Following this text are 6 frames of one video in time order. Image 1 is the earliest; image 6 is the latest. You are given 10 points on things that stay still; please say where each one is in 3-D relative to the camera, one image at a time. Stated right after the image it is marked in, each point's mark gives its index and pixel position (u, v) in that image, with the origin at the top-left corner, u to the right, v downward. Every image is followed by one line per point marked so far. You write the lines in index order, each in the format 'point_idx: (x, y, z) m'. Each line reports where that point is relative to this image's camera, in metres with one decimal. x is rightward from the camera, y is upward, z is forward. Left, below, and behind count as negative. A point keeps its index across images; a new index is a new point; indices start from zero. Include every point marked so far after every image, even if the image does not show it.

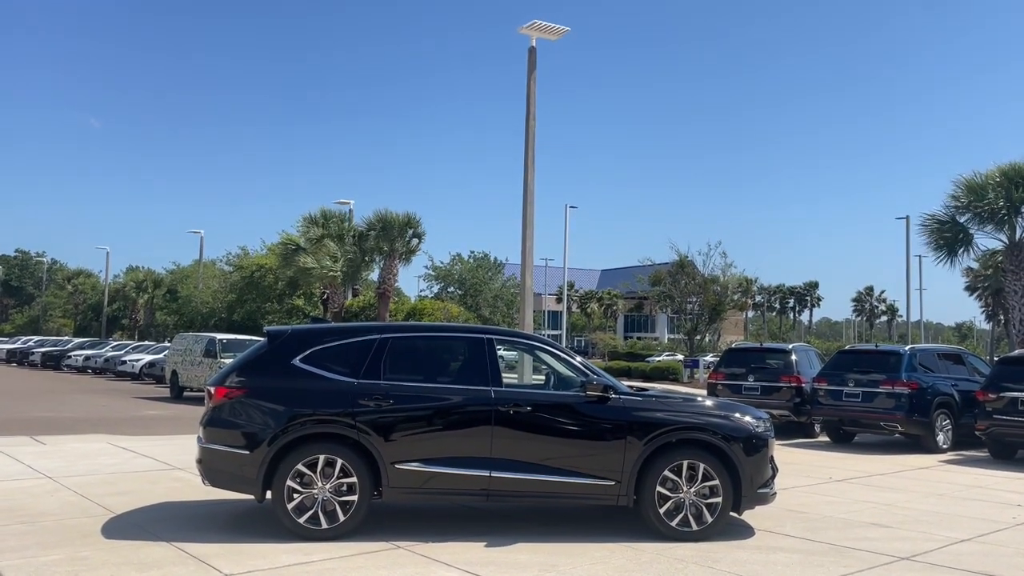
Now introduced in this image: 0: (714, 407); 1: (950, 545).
0: (+1.8, -1.0, +7.8) m
1: (+3.8, -2.2, +7.7) m
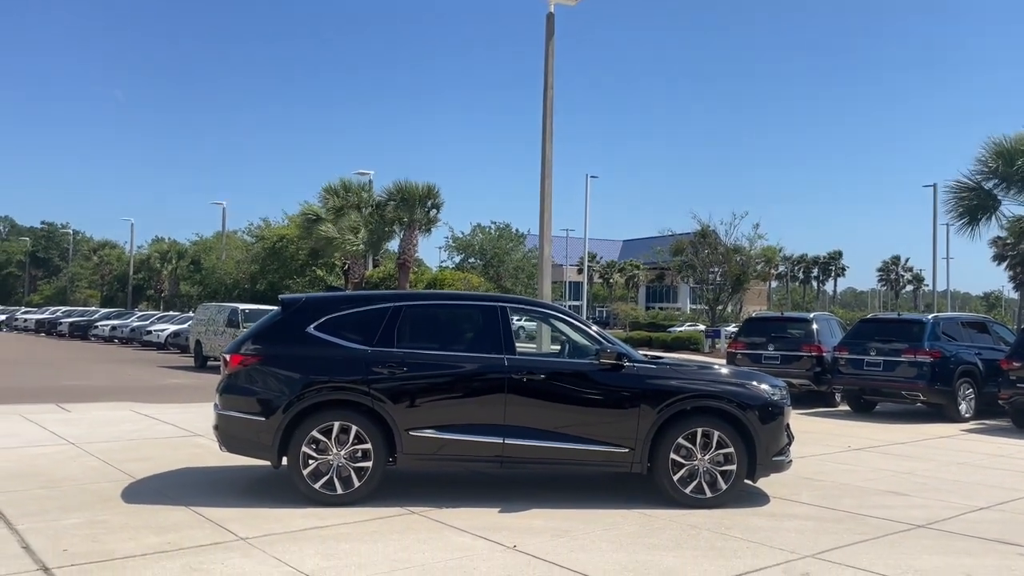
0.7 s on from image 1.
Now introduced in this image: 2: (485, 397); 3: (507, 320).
0: (+1.9, -0.8, +7.7) m
1: (+3.9, -1.9, +7.6) m
2: (-0.2, -0.9, +7.4) m
3: (-0.1, -0.3, +7.7) m
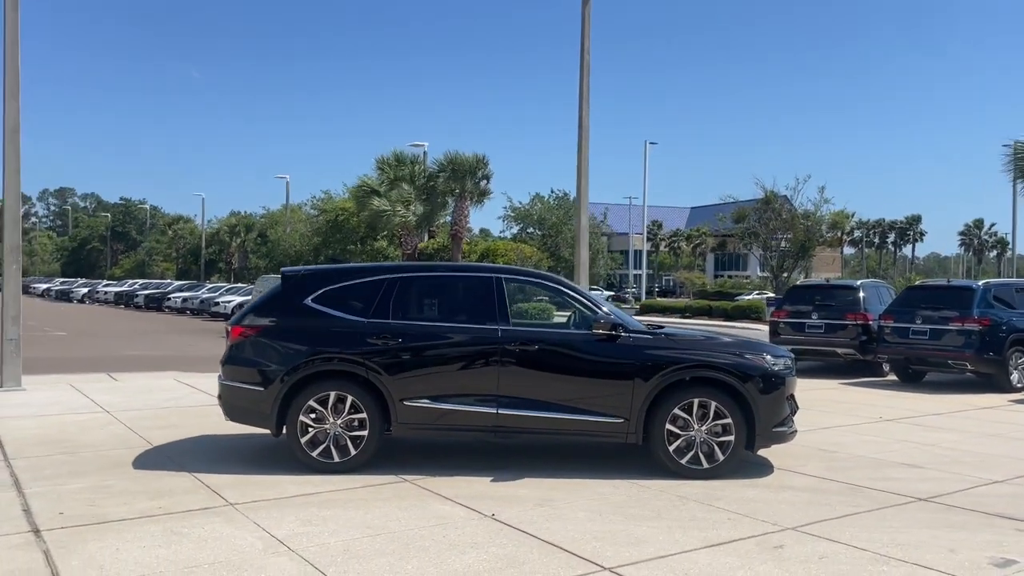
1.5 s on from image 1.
0: (+1.9, -0.5, +7.6) m
1: (+3.9, -1.7, +7.4) m
2: (-0.3, -0.7, +7.4) m
3: (-0.1, 0.0, +7.7) m
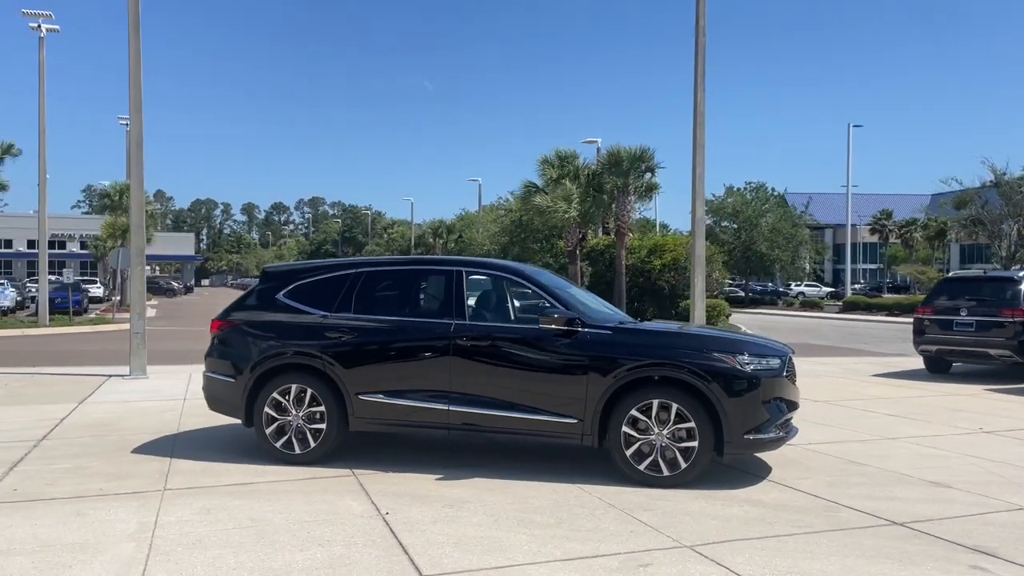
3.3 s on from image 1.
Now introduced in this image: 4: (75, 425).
0: (+1.5, -0.4, +6.9) m
1: (+3.4, -1.6, +6.2) m
2: (-0.7, -0.6, +7.3) m
3: (-0.4, 0.0, +7.5) m
4: (-4.6, -1.5, +9.4) m
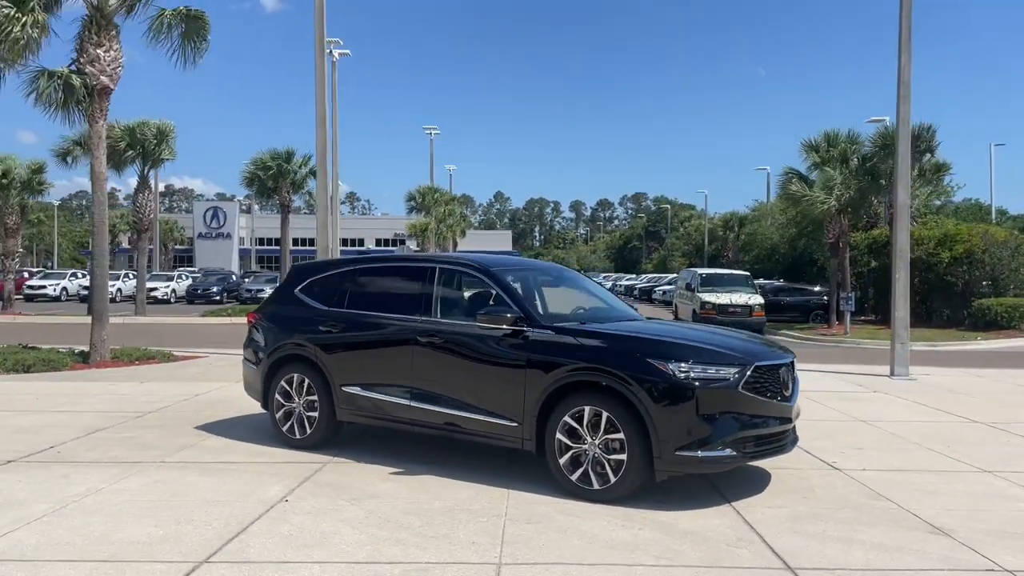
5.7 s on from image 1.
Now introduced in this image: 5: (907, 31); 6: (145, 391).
0: (+0.9, -0.4, +6.3) m
1: (+2.4, -1.6, +4.9) m
2: (-0.9, -0.6, +7.4) m
3: (-0.6, +0.1, +7.5) m
4: (-3.9, -1.4, +10.8) m
5: (+6.4, +4.2, +14.4) m
6: (-5.0, -1.4, +11.9) m
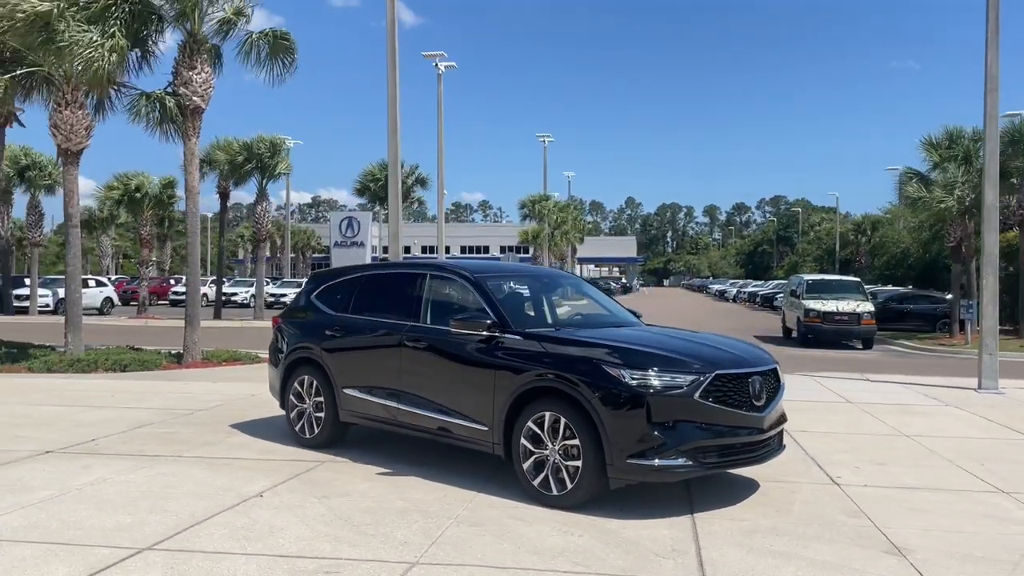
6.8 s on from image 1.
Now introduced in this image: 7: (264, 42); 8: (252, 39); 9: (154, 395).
0: (+0.6, -0.4, +6.2) m
1: (+1.9, -1.6, +4.6) m
2: (-1.0, -0.6, +7.6) m
3: (-0.7, 0.0, +7.7) m
4: (-3.4, -1.5, +11.5) m
5: (+7.3, +4.1, +13.5) m
6: (-4.3, -1.5, +12.7) m
7: (-4.8, +4.8, +17.1) m
8: (-5.0, +4.8, +17.1) m
9: (-4.9, -1.5, +12.0) m
